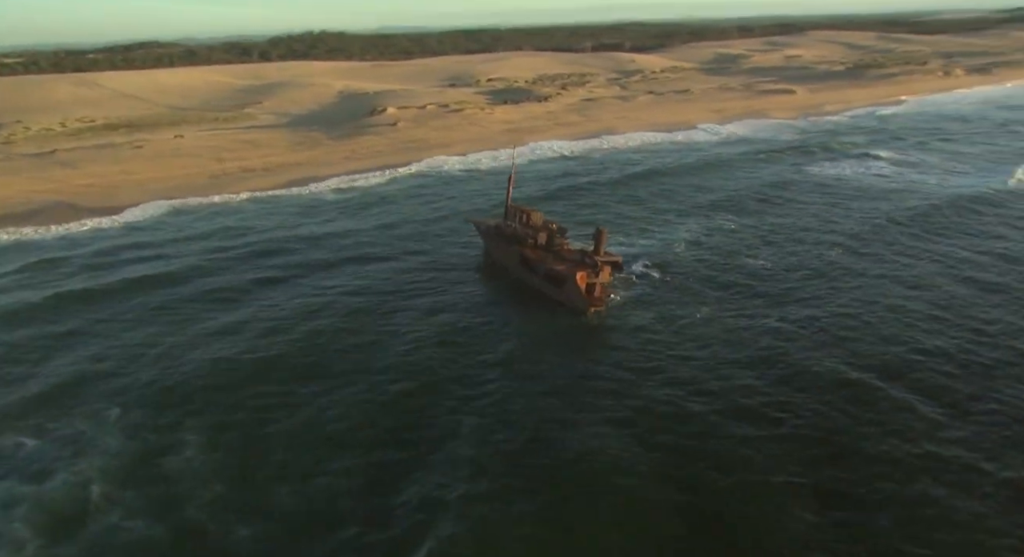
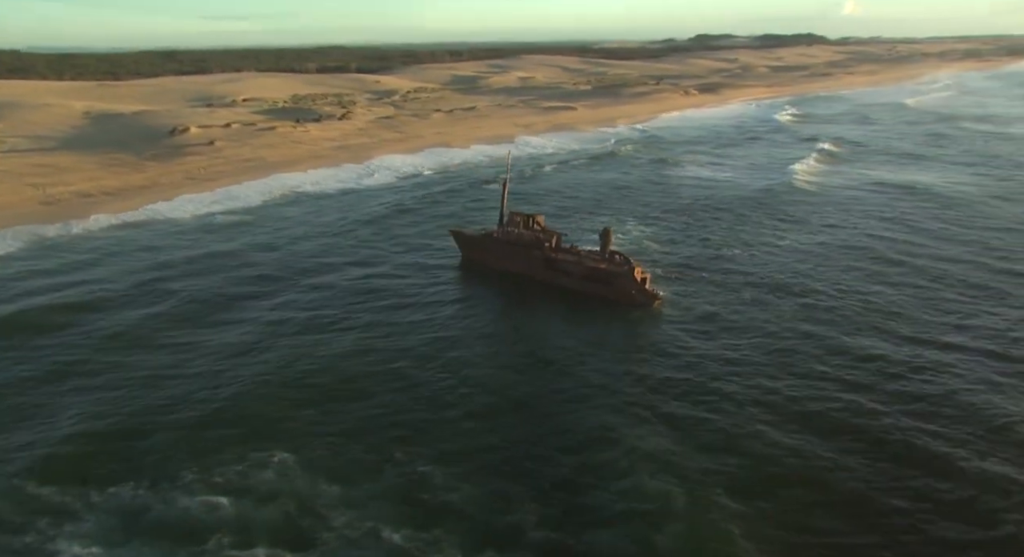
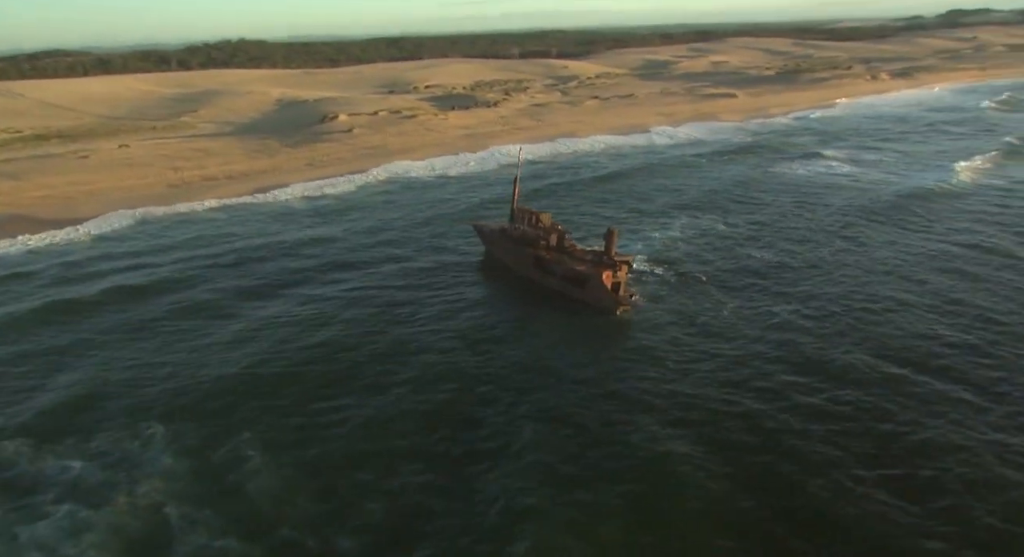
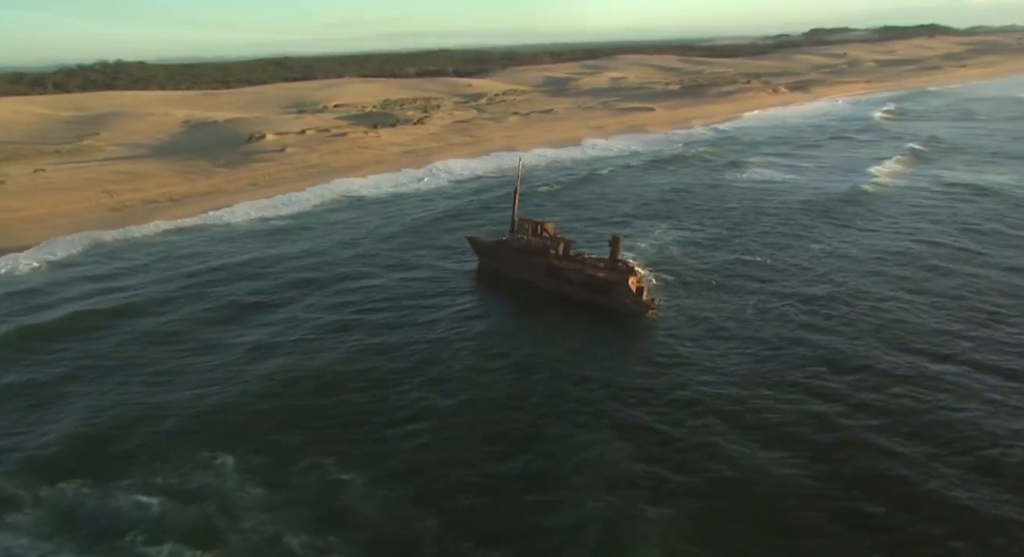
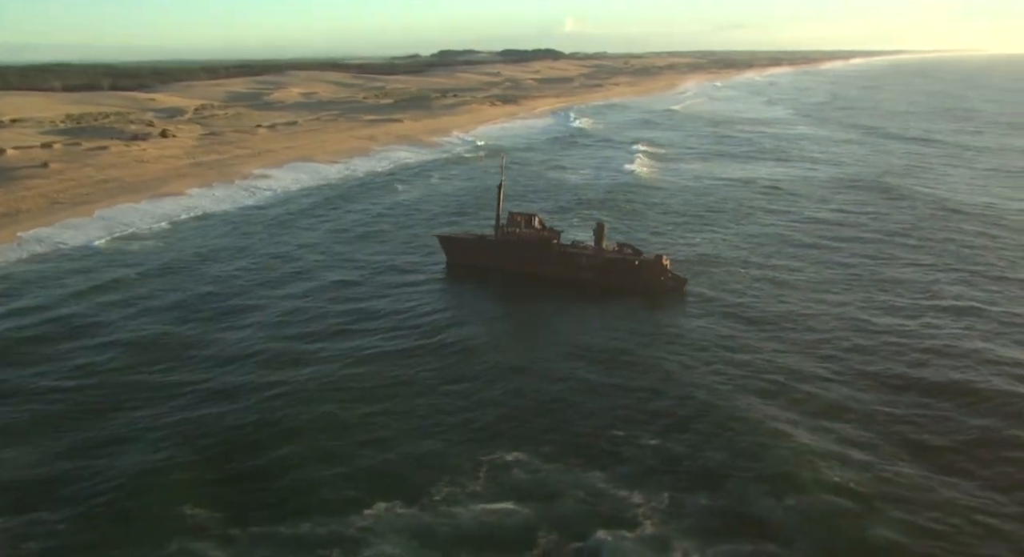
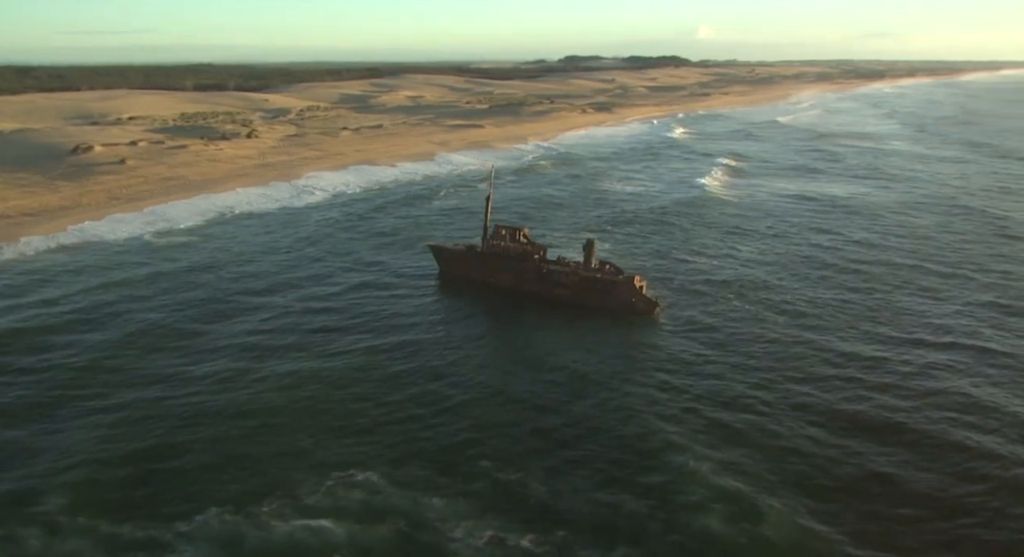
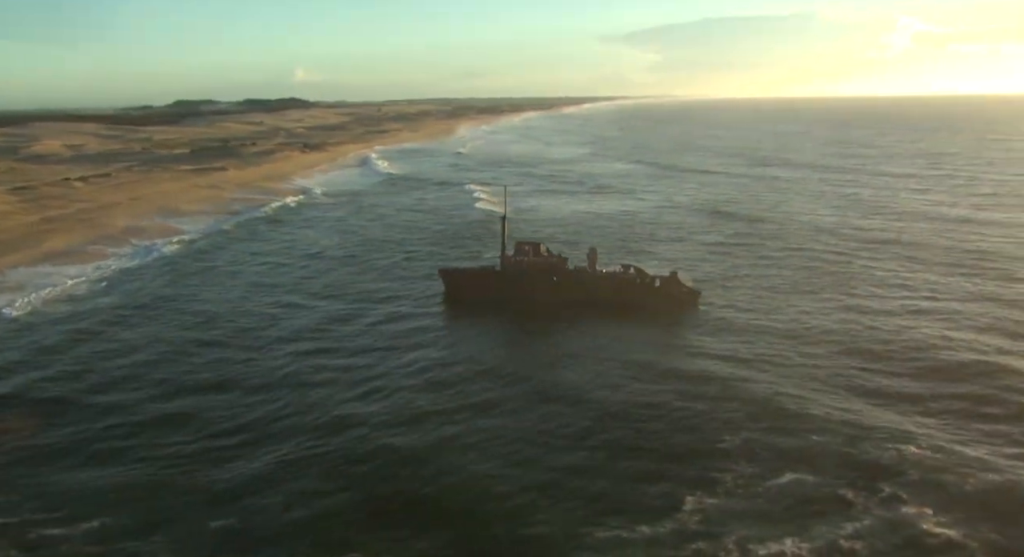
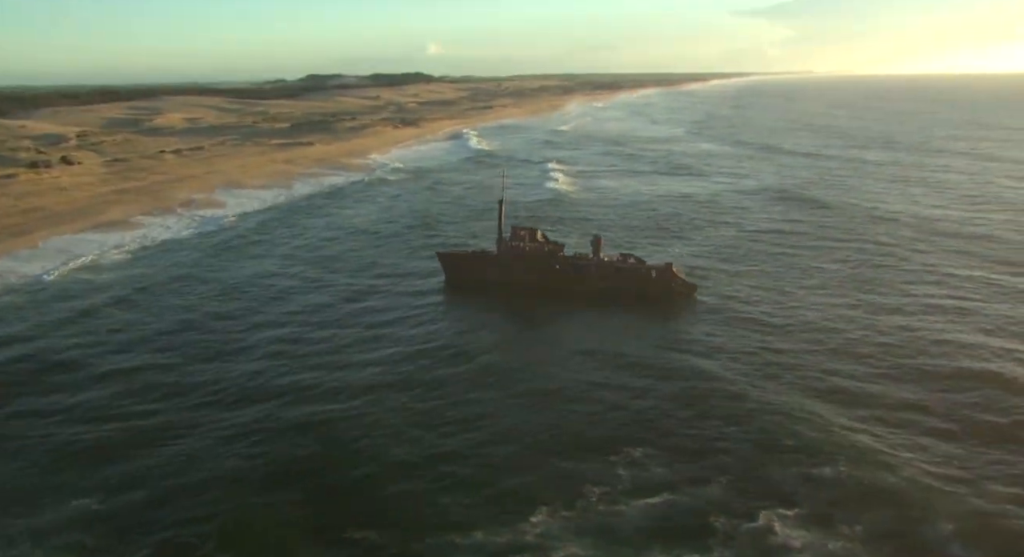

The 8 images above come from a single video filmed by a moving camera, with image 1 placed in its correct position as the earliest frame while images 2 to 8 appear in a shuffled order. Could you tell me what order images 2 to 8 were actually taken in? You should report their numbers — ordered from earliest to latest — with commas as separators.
3, 4, 2, 6, 5, 8, 7
